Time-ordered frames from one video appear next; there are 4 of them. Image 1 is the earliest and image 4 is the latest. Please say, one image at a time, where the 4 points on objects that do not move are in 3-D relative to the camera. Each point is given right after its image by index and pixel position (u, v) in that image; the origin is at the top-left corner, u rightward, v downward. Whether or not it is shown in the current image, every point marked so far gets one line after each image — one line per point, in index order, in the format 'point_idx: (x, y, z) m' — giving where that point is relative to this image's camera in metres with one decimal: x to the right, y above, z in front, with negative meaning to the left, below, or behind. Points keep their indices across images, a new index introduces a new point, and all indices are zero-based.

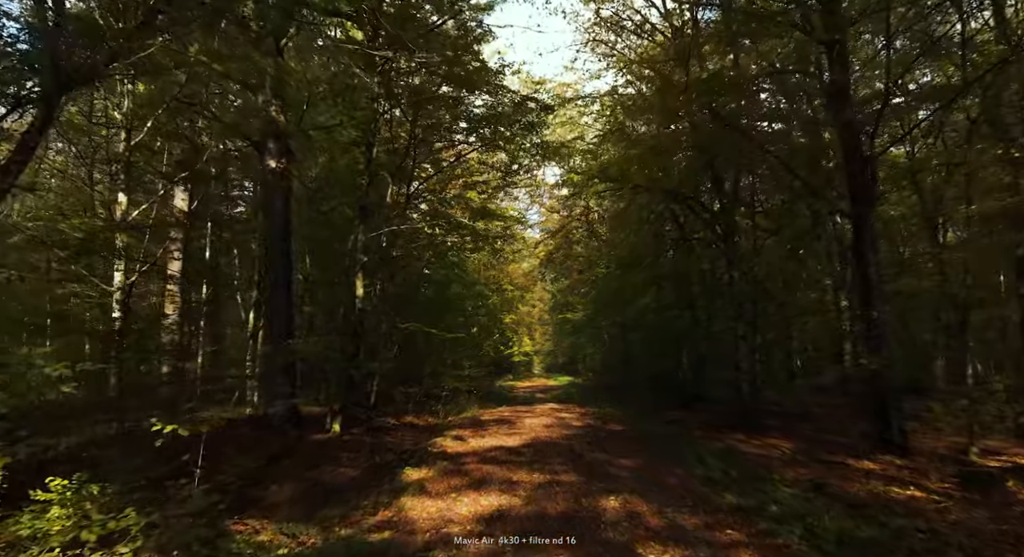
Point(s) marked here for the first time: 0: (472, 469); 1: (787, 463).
0: (-0.6, -2.7, +8.7) m
1: (+4.5, -3.0, +10.3) m
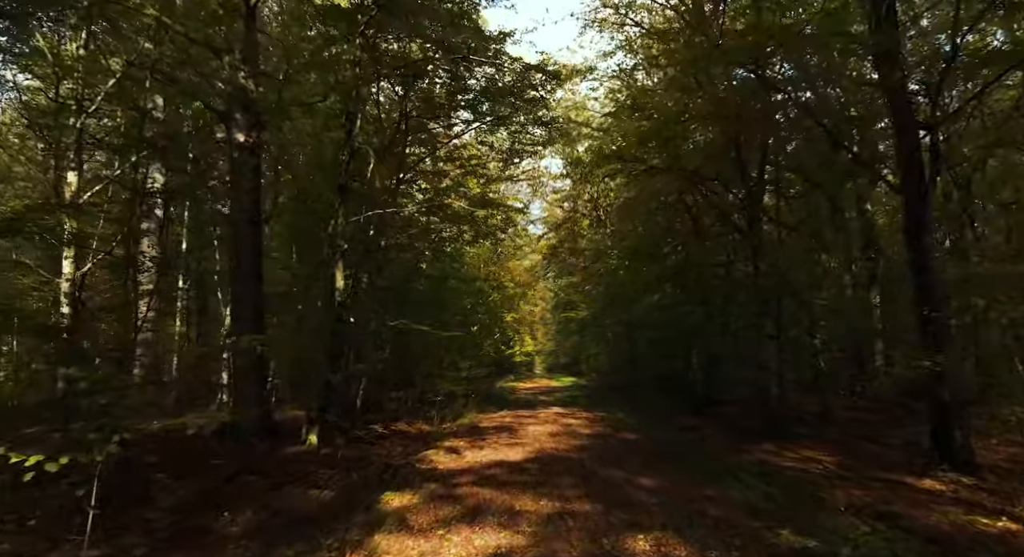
0: (-0.5, -2.5, +7.3) m
1: (+4.6, -2.9, +8.9) m
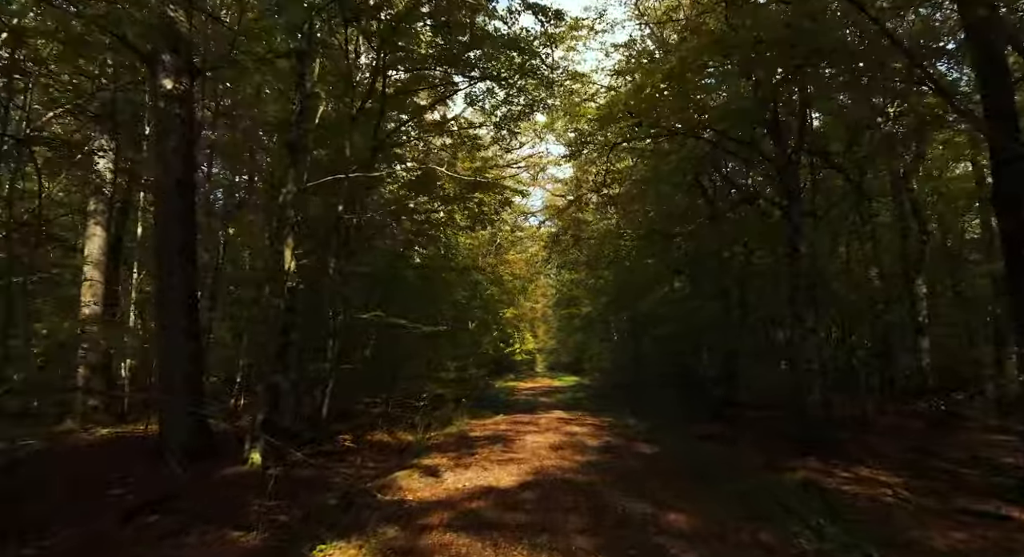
0: (-0.6, -2.2, +5.3) m
1: (+4.5, -2.6, +6.9) m
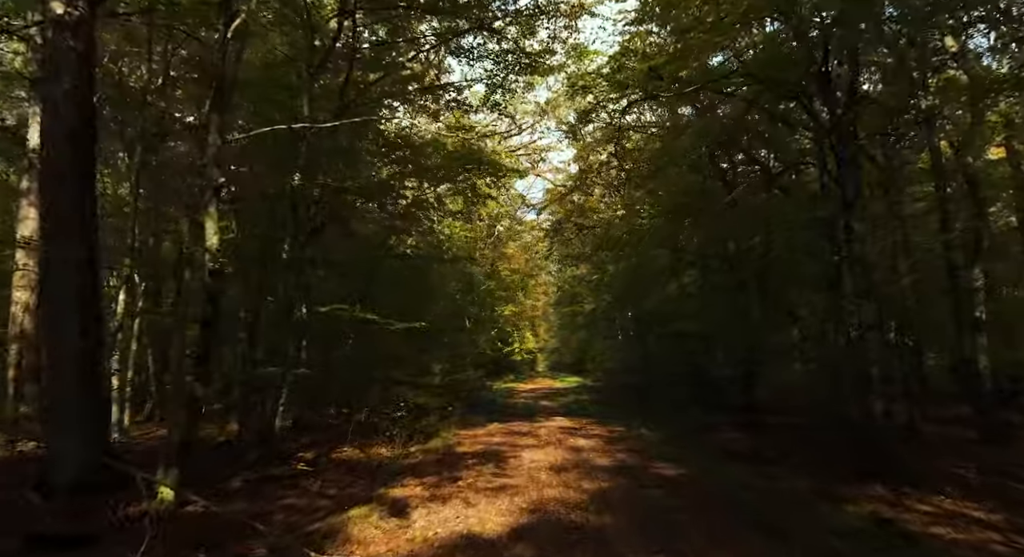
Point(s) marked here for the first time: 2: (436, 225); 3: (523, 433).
0: (-0.8, -2.0, +3.4) m
1: (+4.4, -2.4, +5.0) m
2: (-1.9, +1.4, +15.9) m
3: (+0.3, -3.2, +13.1) m
